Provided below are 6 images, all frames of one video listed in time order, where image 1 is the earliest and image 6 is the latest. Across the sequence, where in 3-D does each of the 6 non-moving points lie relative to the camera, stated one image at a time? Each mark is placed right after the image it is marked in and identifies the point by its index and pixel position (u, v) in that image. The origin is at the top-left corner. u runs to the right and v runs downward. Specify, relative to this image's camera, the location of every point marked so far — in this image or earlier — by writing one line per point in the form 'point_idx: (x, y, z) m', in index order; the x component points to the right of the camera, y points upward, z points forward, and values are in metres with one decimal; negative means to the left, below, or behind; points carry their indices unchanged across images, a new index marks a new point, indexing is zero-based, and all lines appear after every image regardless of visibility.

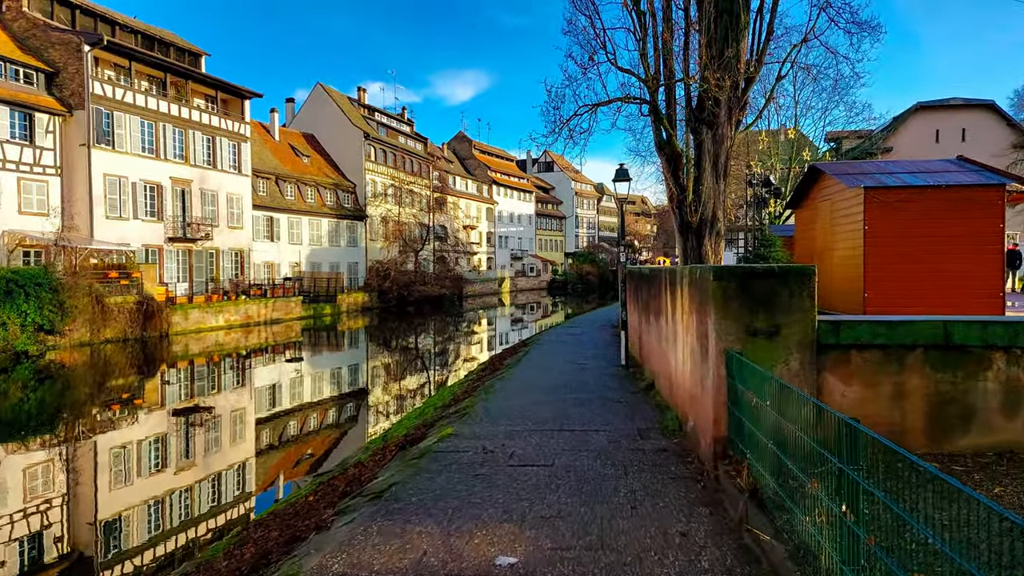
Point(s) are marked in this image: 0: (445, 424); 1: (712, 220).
0: (-0.6, -1.2, +5.9) m
1: (+3.8, +1.3, +12.5) m
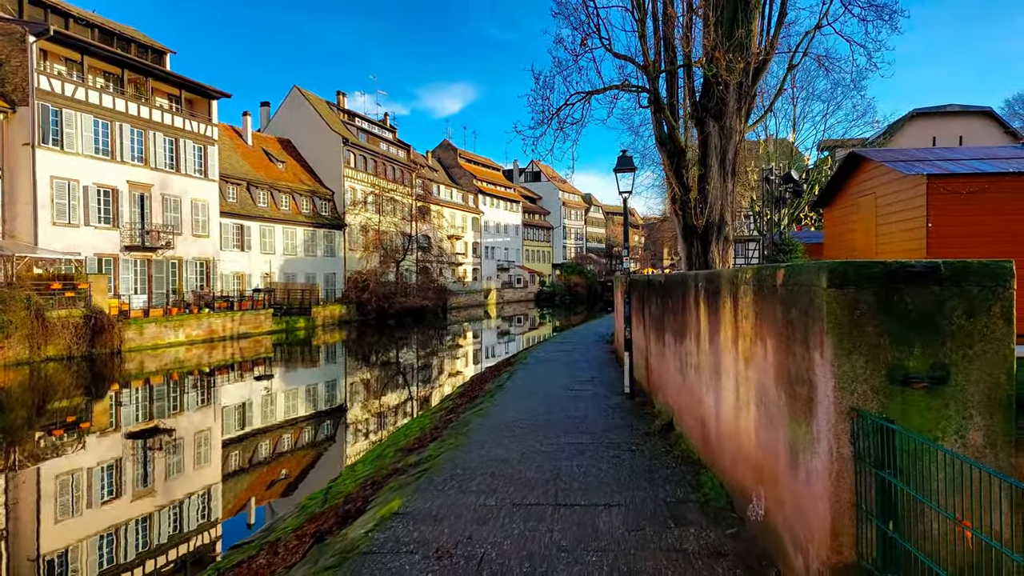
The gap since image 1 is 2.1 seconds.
0: (-0.8, -1.3, +4.2) m
1: (+3.5, +1.1, +11.0) m
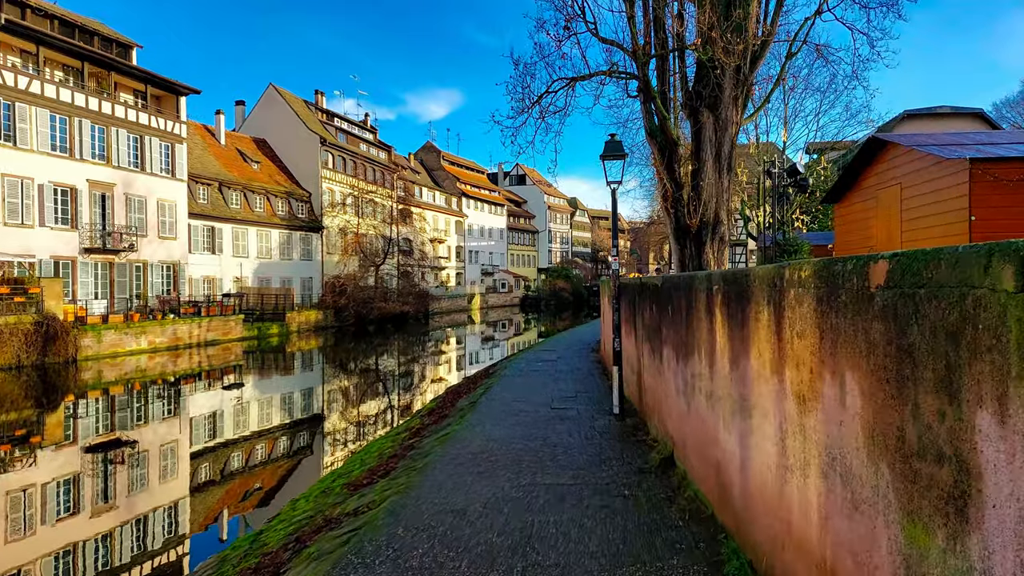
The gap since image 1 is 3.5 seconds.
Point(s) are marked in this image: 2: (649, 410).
0: (-1.0, -1.3, +3.2) m
1: (+3.2, +1.0, +10.1) m
2: (+1.2, -1.0, +5.5) m
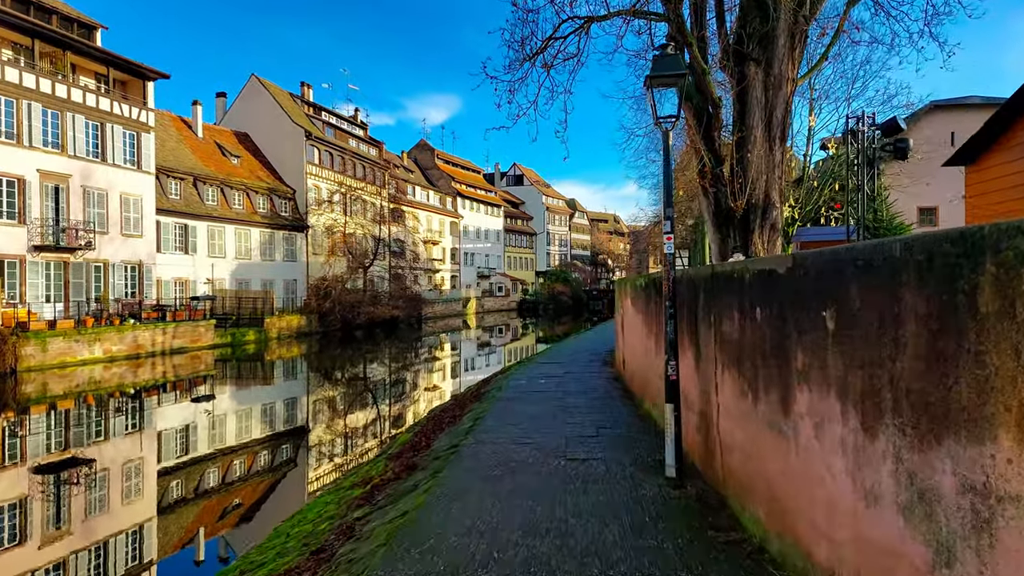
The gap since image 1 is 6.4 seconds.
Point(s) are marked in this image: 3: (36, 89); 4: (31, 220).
0: (-1.0, -1.3, +1.1) m
1: (+3.1, +1.0, +8.0) m
2: (+1.2, -1.0, +3.4) m
3: (-14.6, +6.1, +19.6) m
4: (-14.5, +2.0, +19.3) m
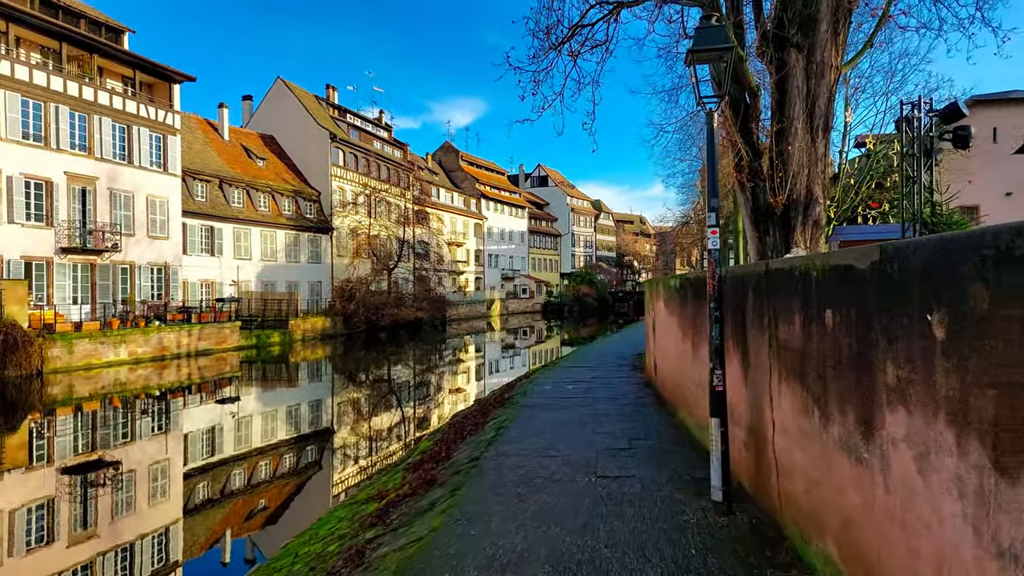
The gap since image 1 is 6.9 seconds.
0: (-0.9, -1.3, +0.7) m
1: (+3.4, +1.0, +7.5) m
2: (+1.3, -1.0, +2.9) m
3: (-13.8, +6.0, +19.7) m
4: (-13.7, +2.0, +19.4) m
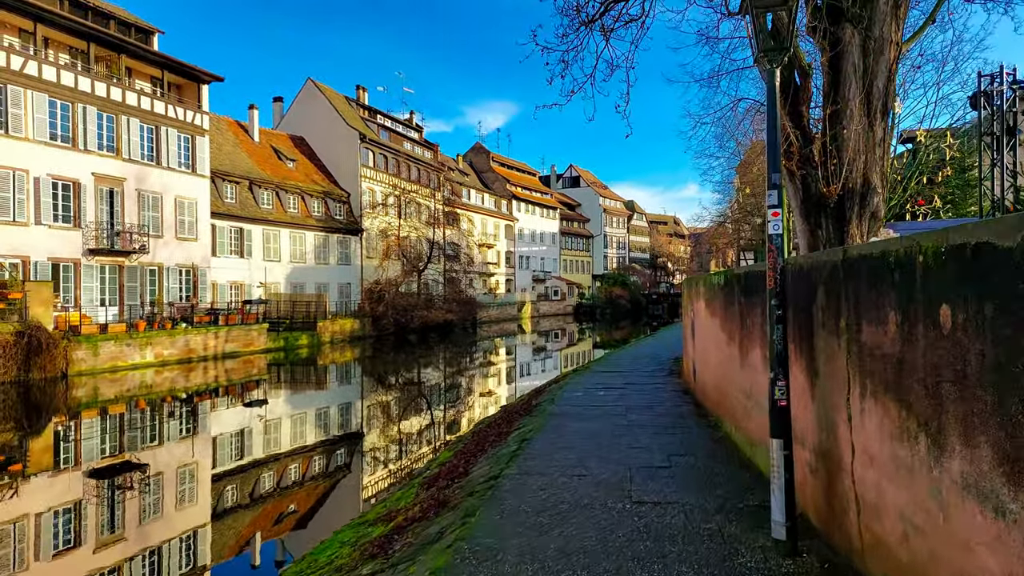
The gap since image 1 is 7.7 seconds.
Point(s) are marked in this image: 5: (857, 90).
0: (-1.0, -1.2, +0.1) m
1: (+3.7, +1.1, +6.6) m
2: (+1.3, -1.0, +2.1) m
3: (-12.9, +6.0, +19.7) m
4: (-12.9, +1.9, +19.4) m
5: (+3.5, +2.1, +6.5) m
